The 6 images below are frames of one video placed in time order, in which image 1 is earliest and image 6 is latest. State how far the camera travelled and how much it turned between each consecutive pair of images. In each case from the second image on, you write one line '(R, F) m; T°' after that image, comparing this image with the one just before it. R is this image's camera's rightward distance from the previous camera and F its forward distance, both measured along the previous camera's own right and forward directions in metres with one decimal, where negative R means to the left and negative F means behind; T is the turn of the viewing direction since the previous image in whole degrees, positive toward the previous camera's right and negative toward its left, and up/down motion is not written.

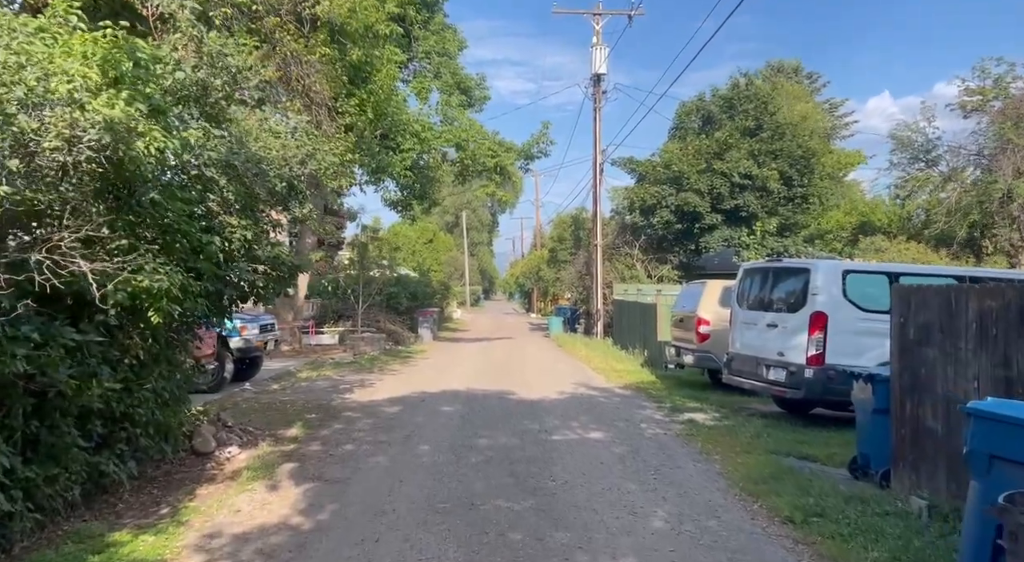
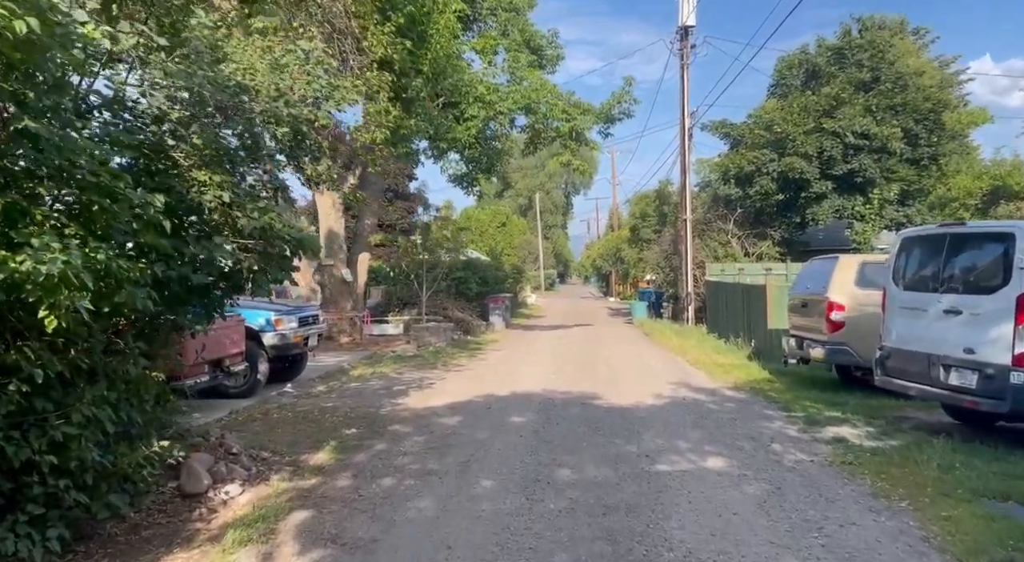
(-0.1, +2.0) m; -6°
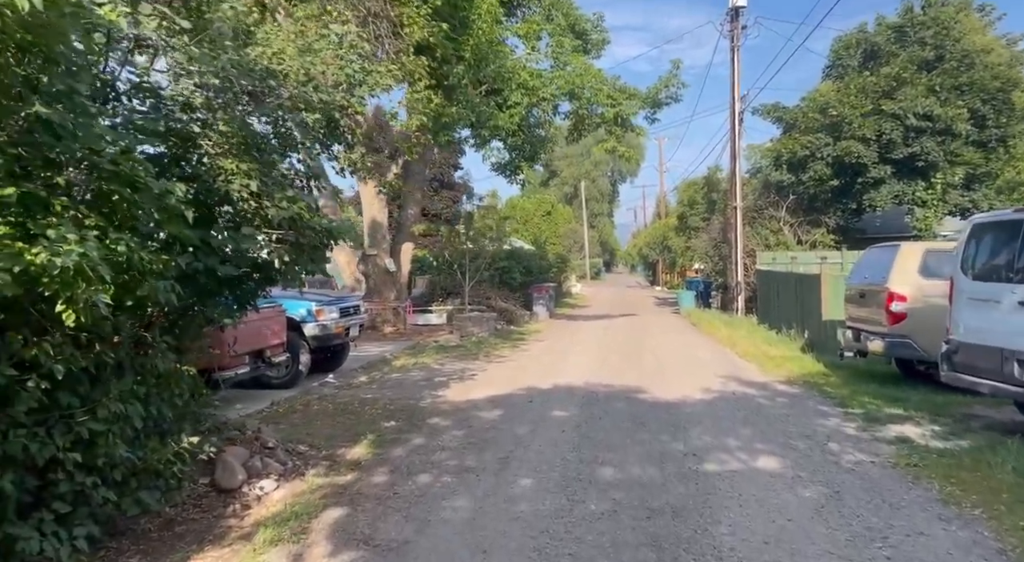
(0.0, +0.2) m; -4°
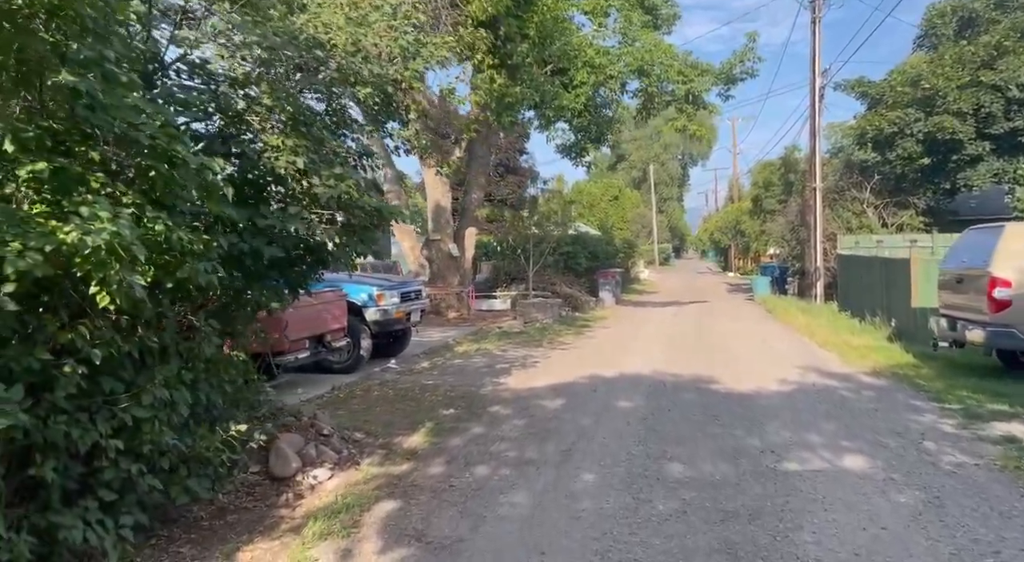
(0.0, +0.3) m; -6°
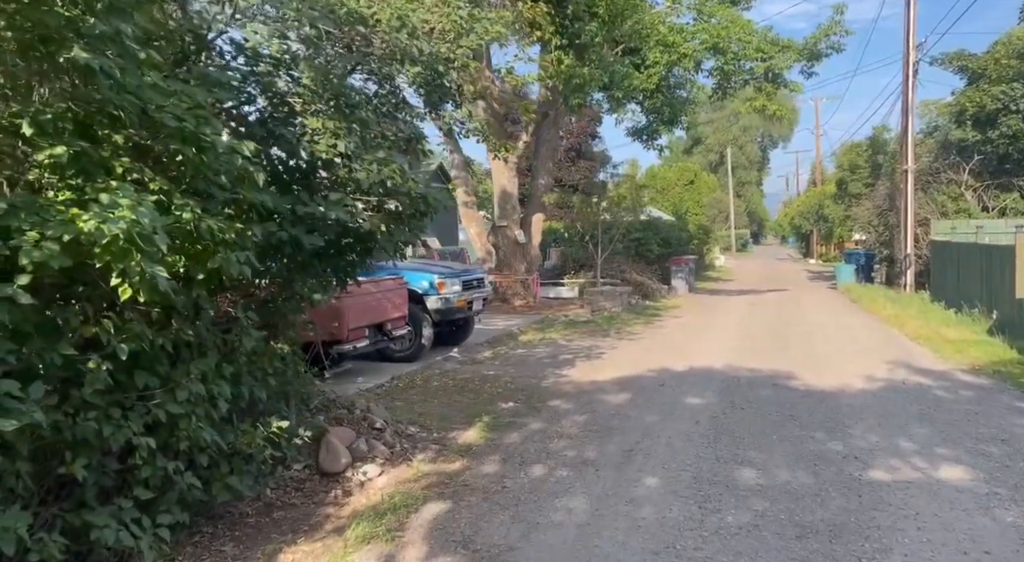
(+0.1, +0.3) m; -6°
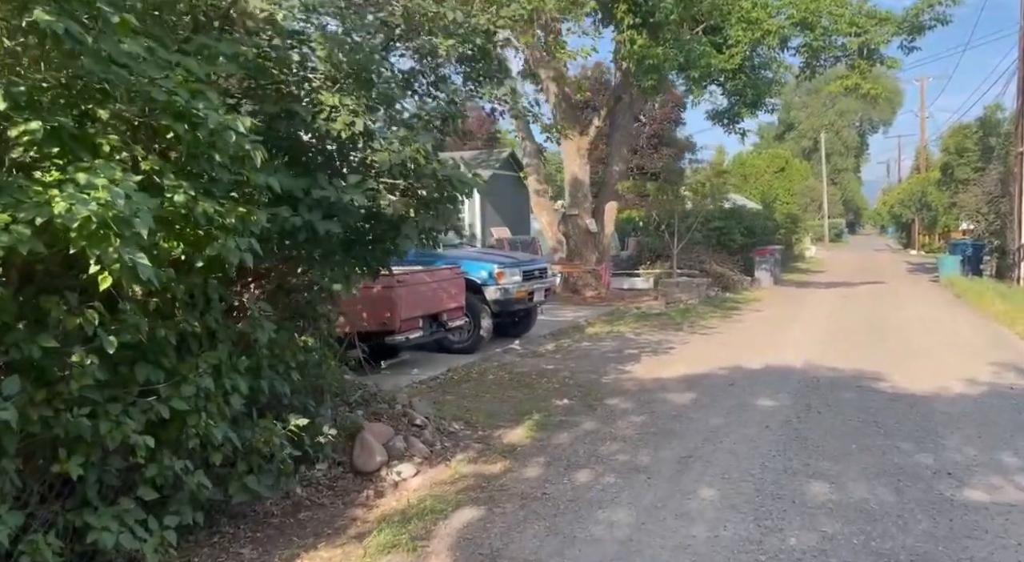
(+0.2, +0.3) m; -7°
